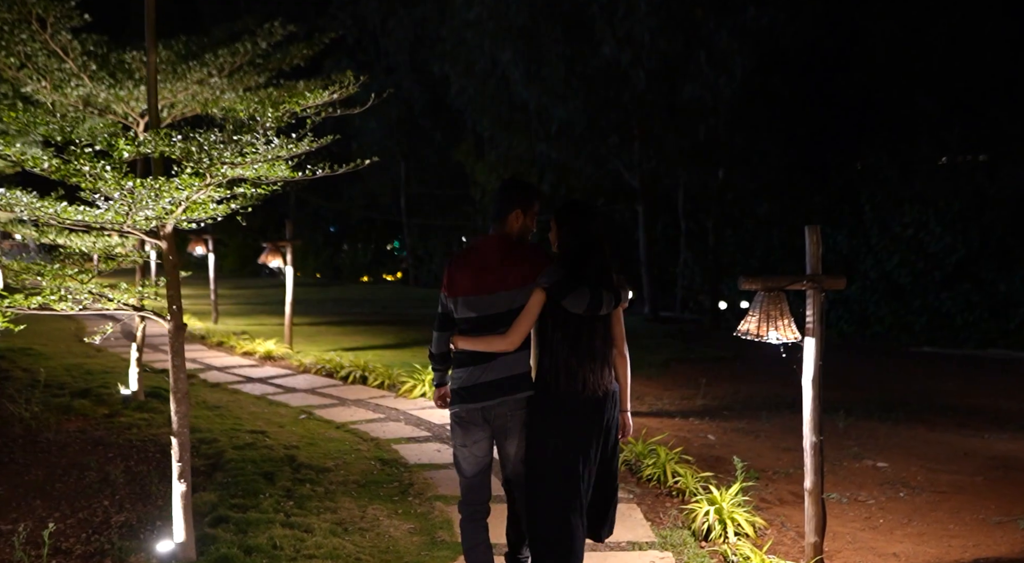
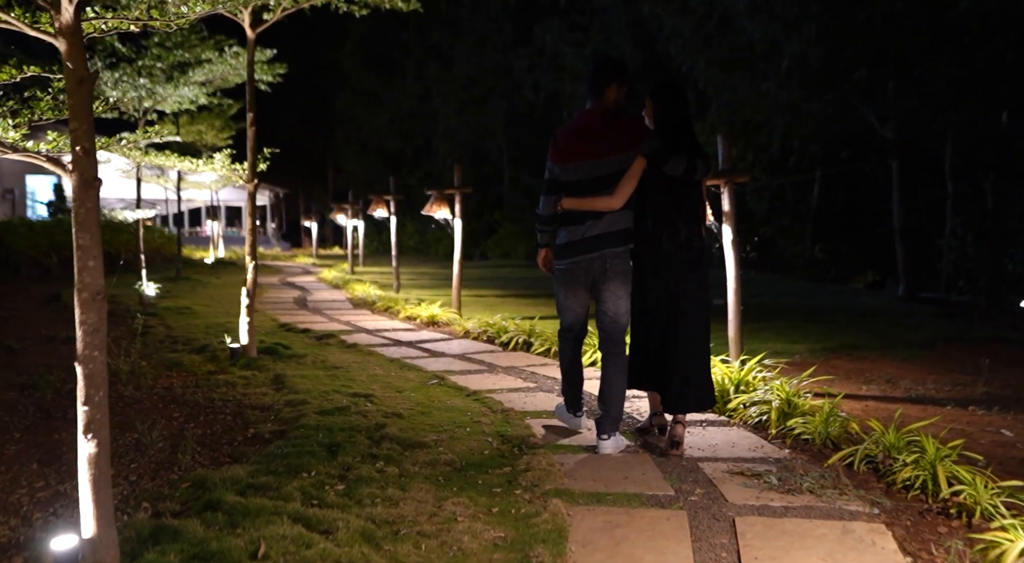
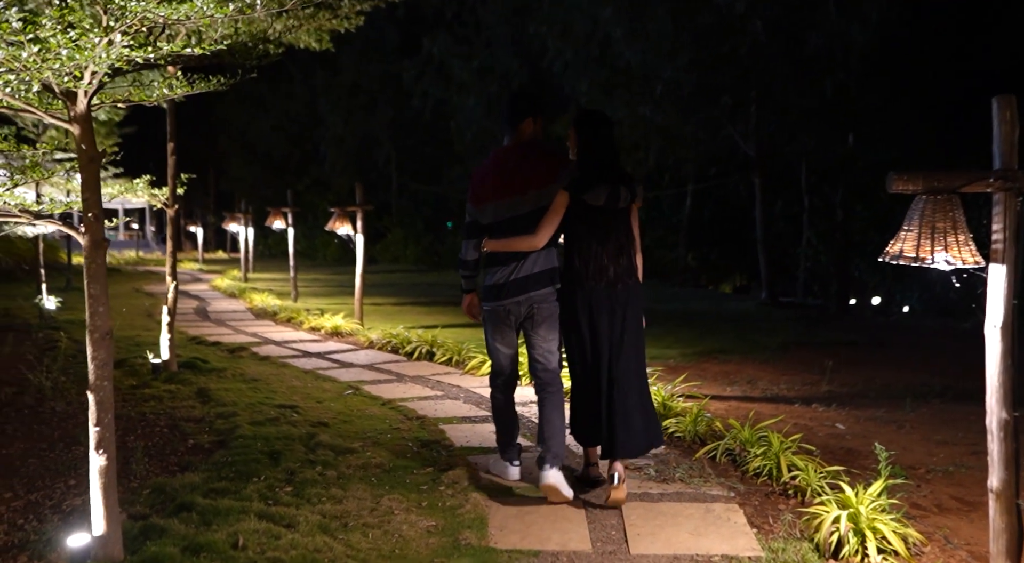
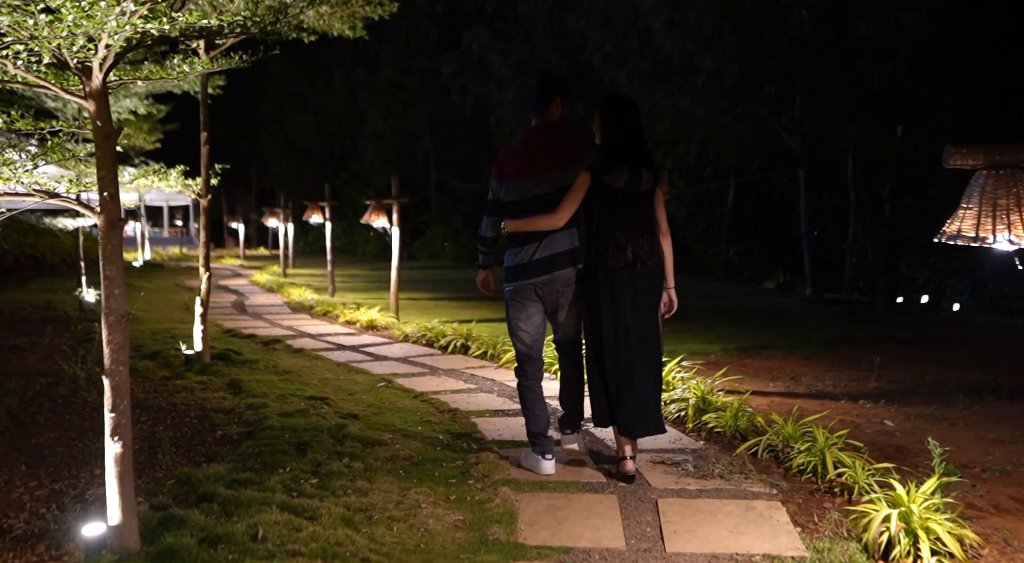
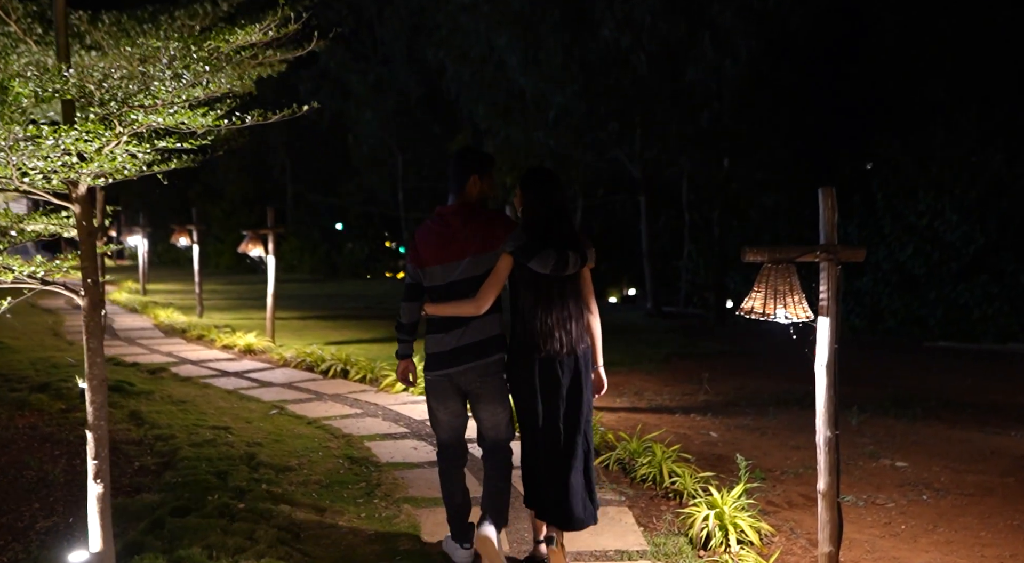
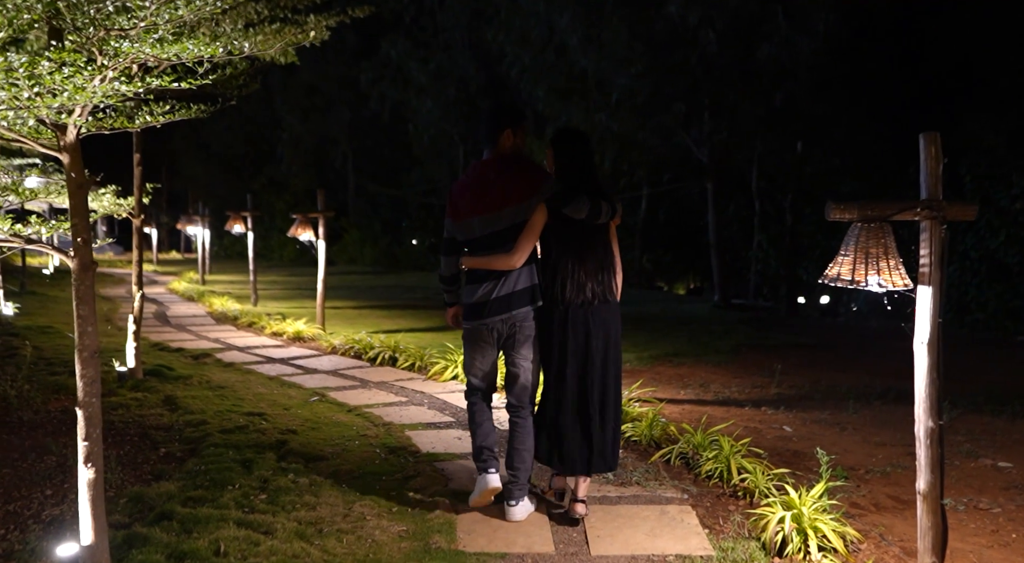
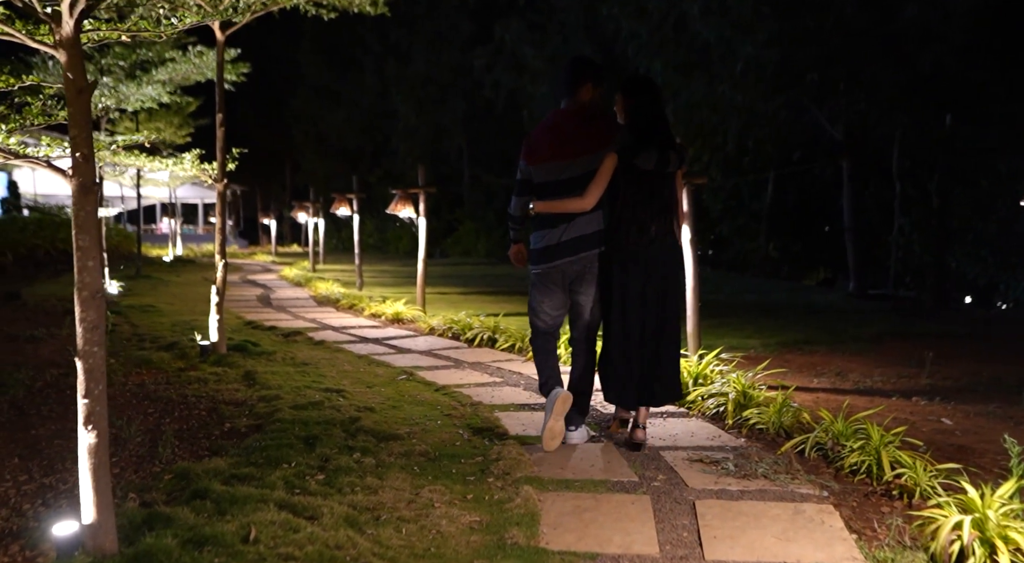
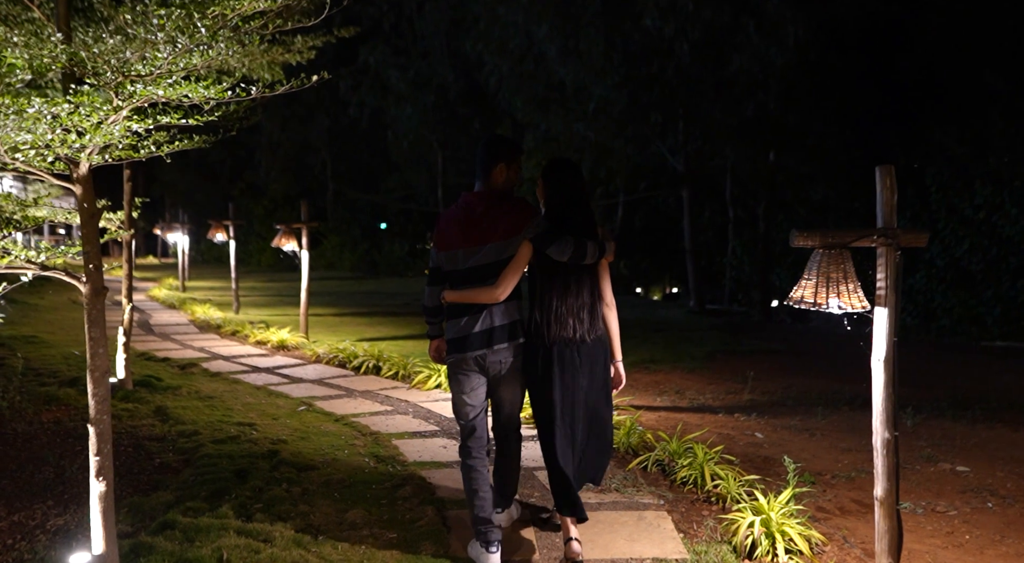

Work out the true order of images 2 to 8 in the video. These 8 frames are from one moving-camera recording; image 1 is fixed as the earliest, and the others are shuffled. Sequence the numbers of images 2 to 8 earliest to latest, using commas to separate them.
5, 8, 6, 3, 4, 7, 2
